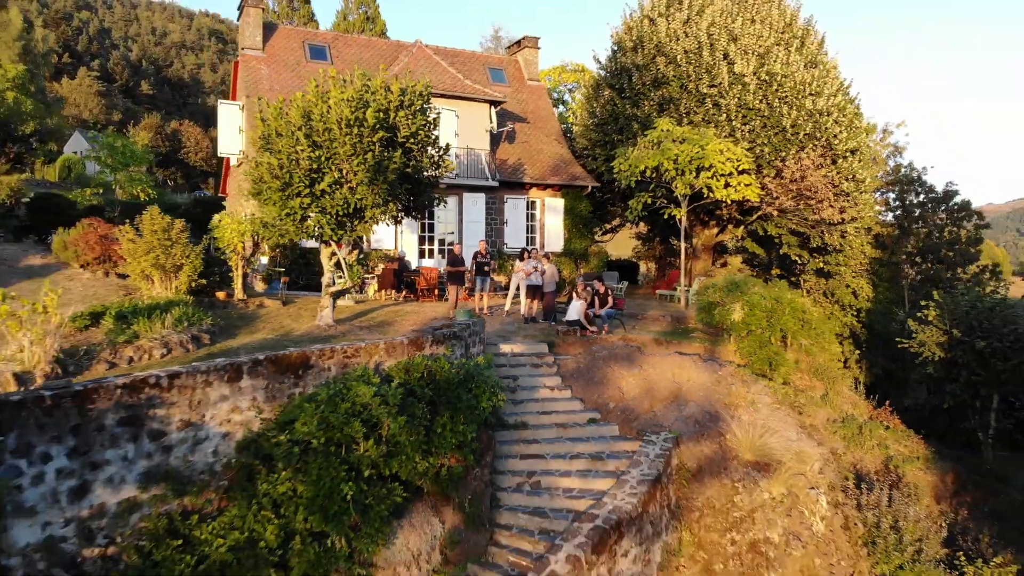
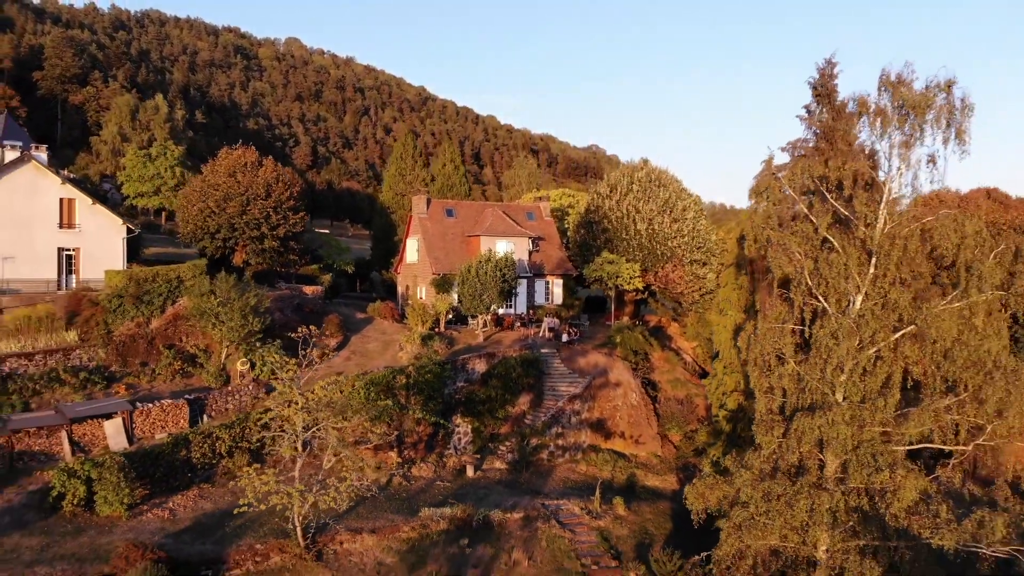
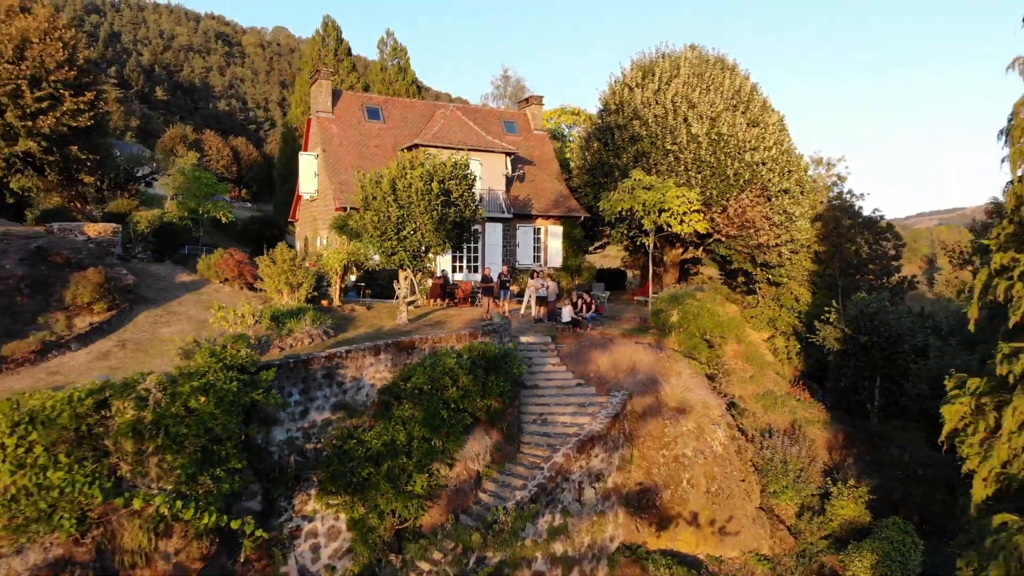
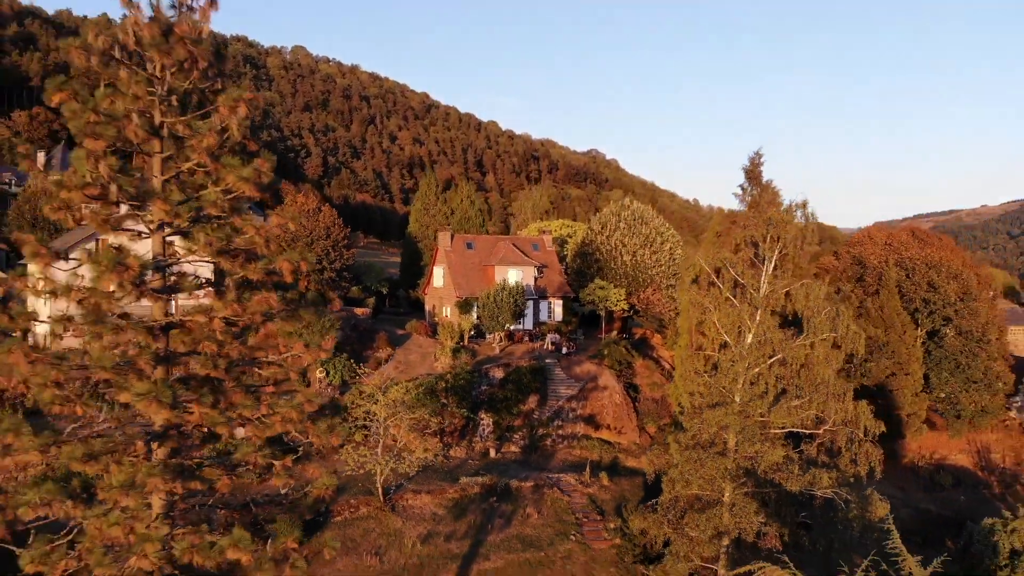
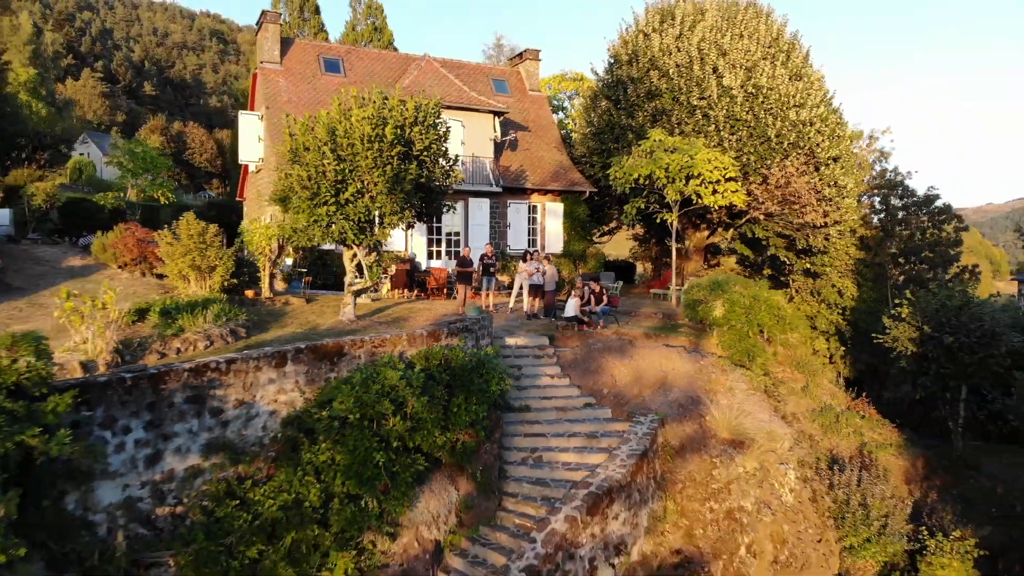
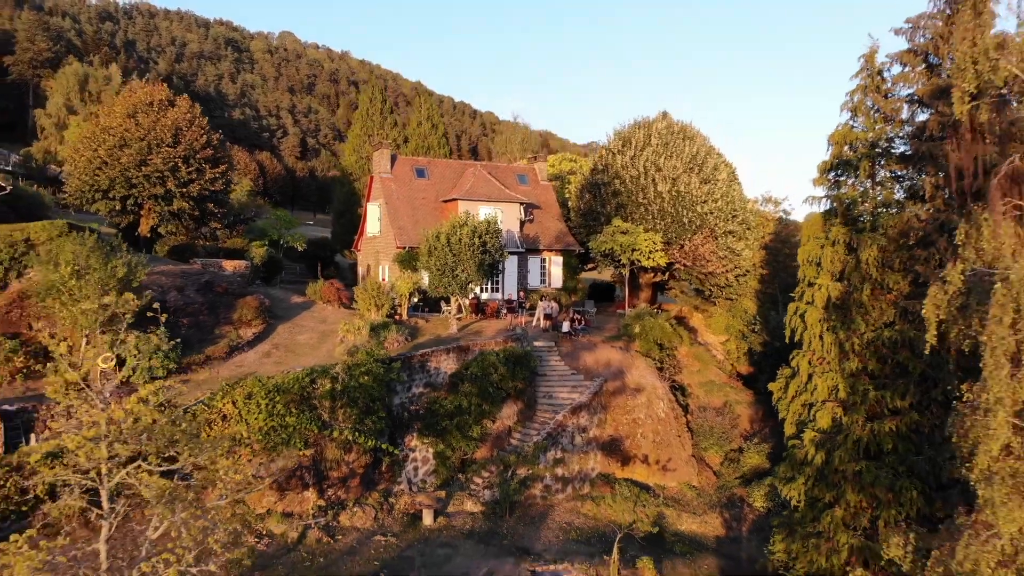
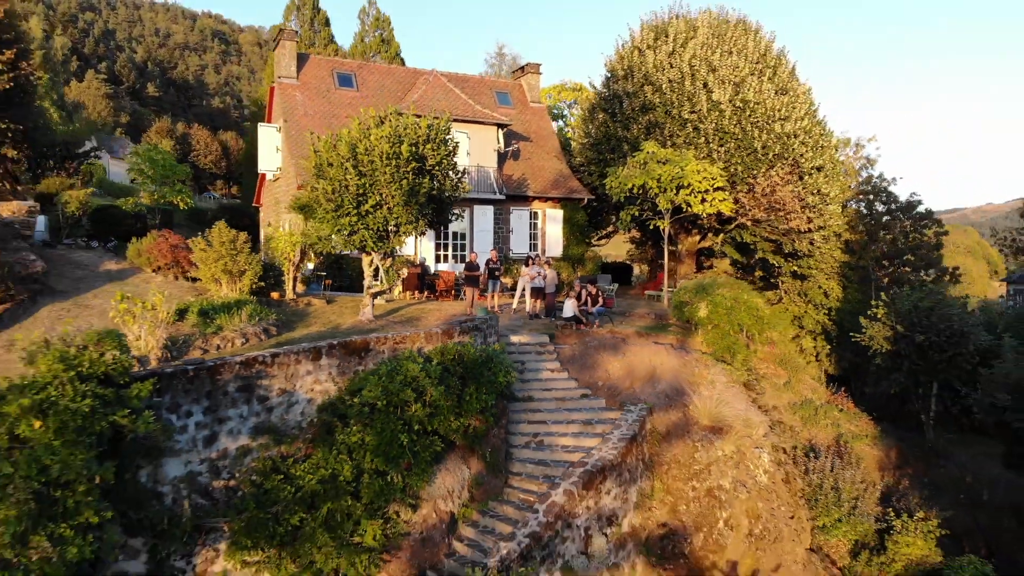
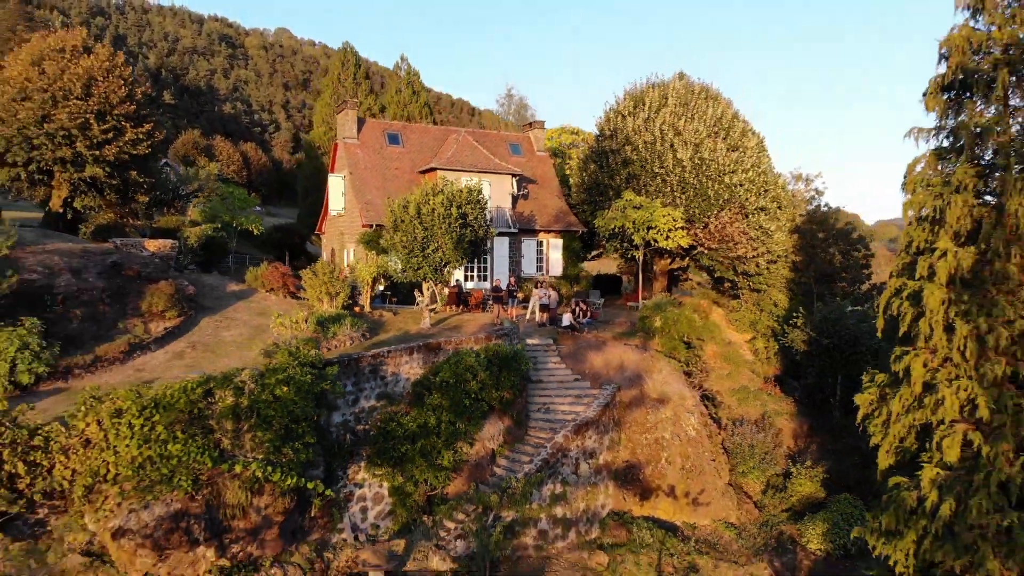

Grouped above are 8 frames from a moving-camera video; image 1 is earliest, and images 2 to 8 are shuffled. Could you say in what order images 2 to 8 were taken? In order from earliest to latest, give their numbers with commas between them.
5, 7, 3, 8, 6, 2, 4
